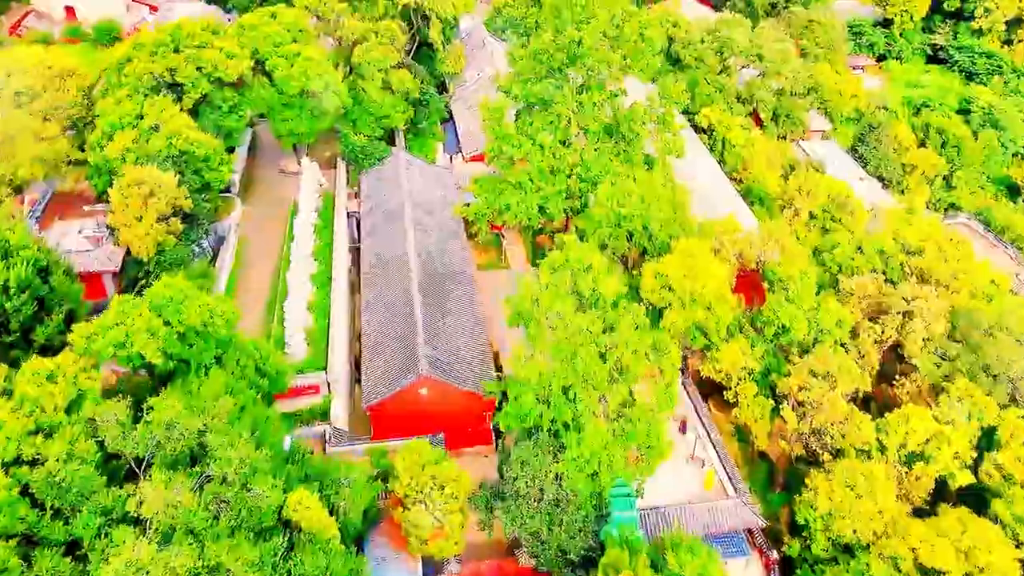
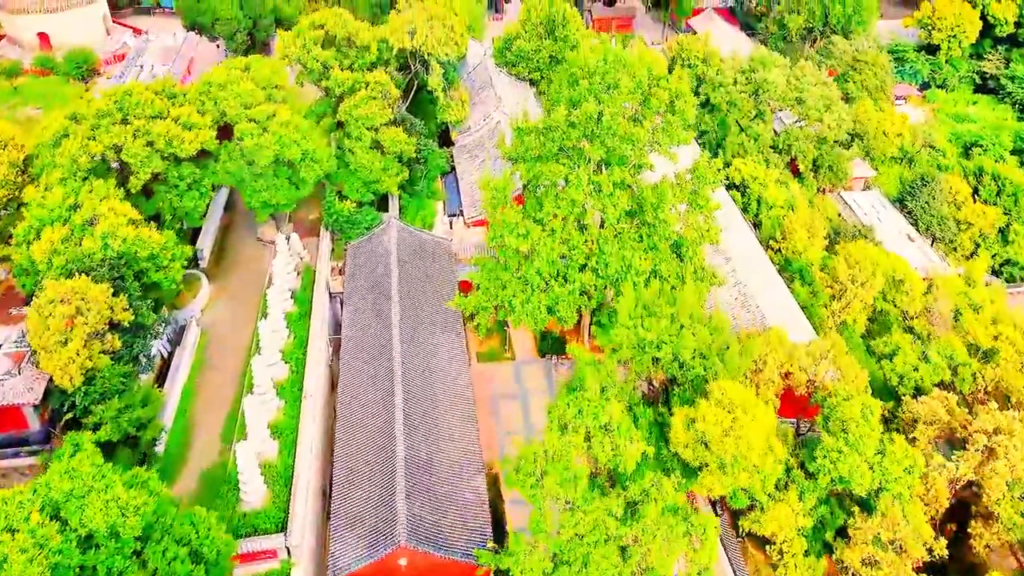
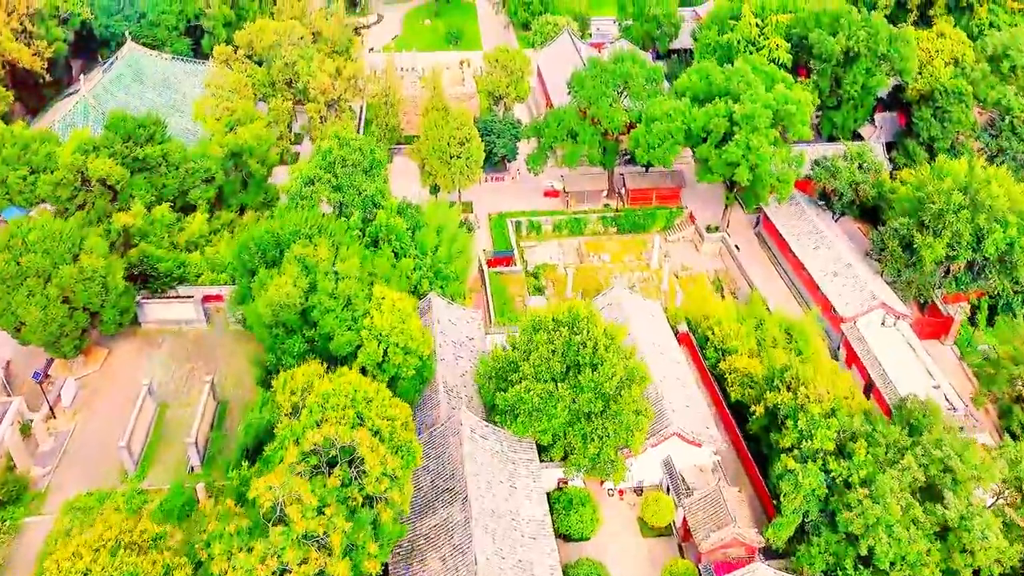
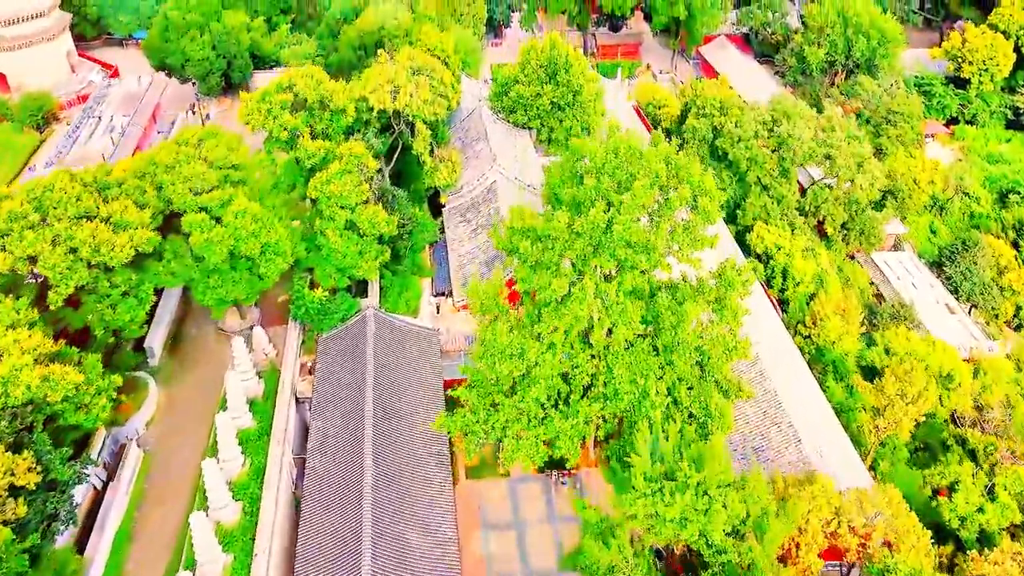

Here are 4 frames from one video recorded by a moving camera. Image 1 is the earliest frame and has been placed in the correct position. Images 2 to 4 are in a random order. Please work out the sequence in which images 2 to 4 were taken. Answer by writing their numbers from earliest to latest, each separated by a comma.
2, 4, 3
